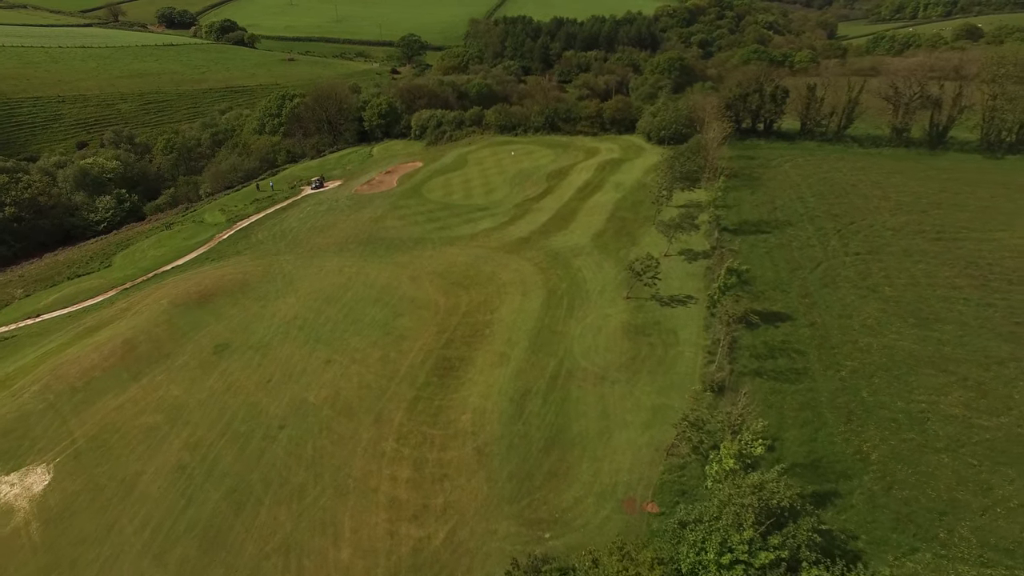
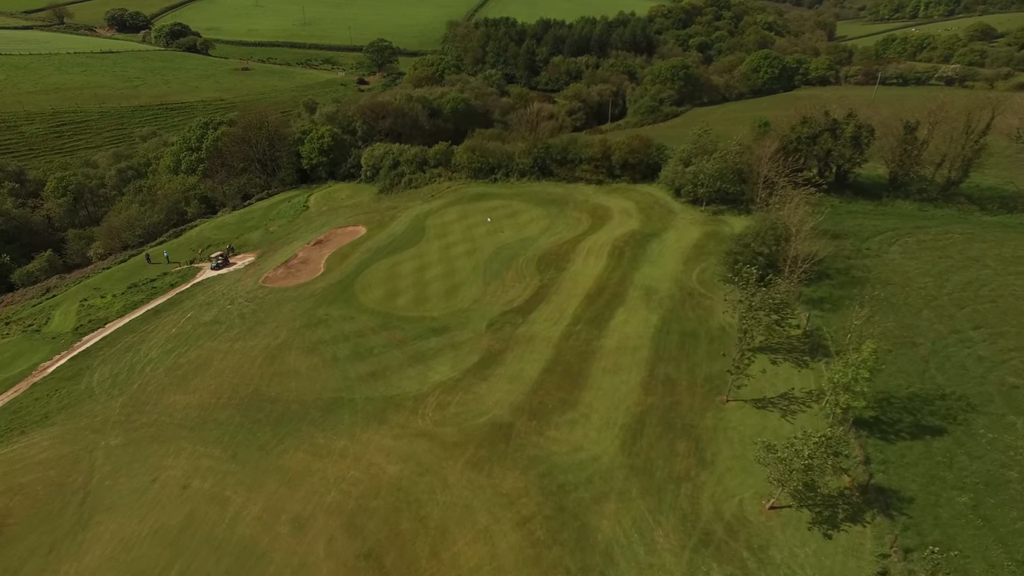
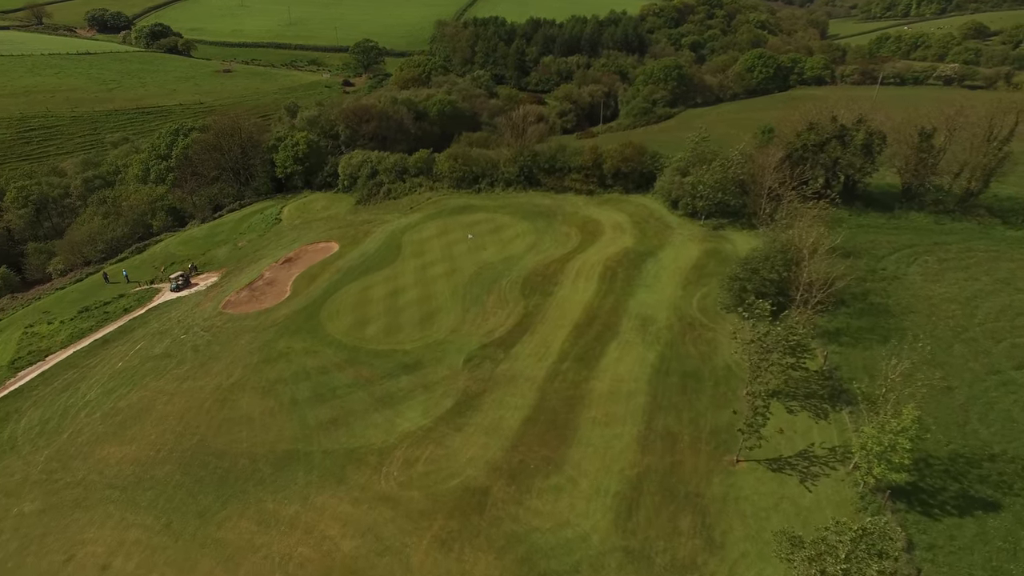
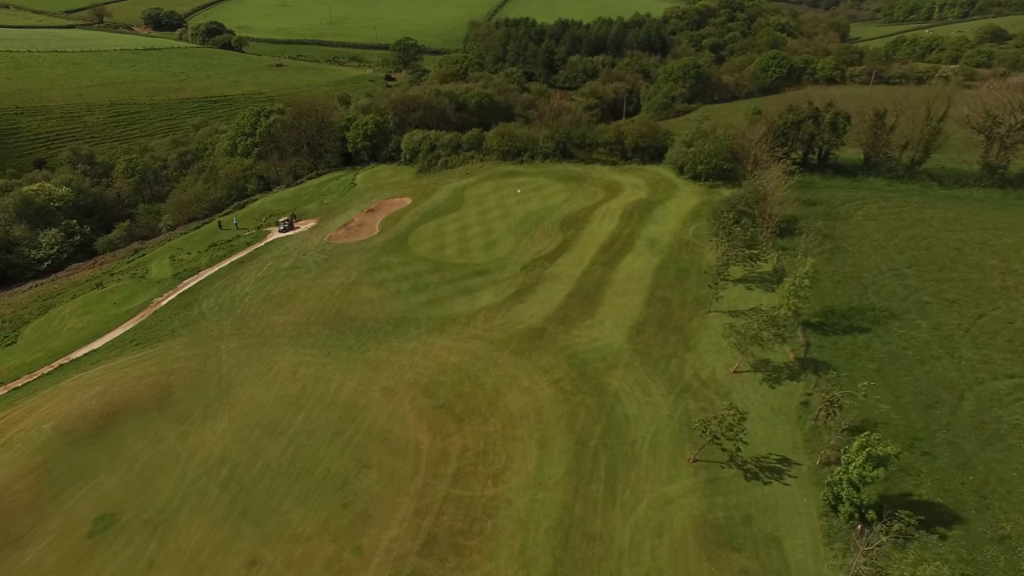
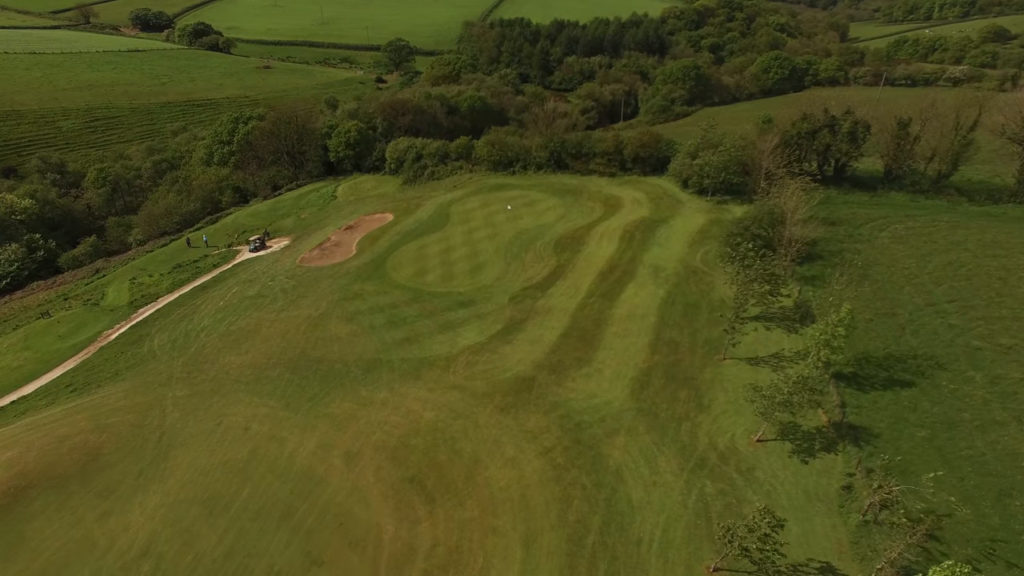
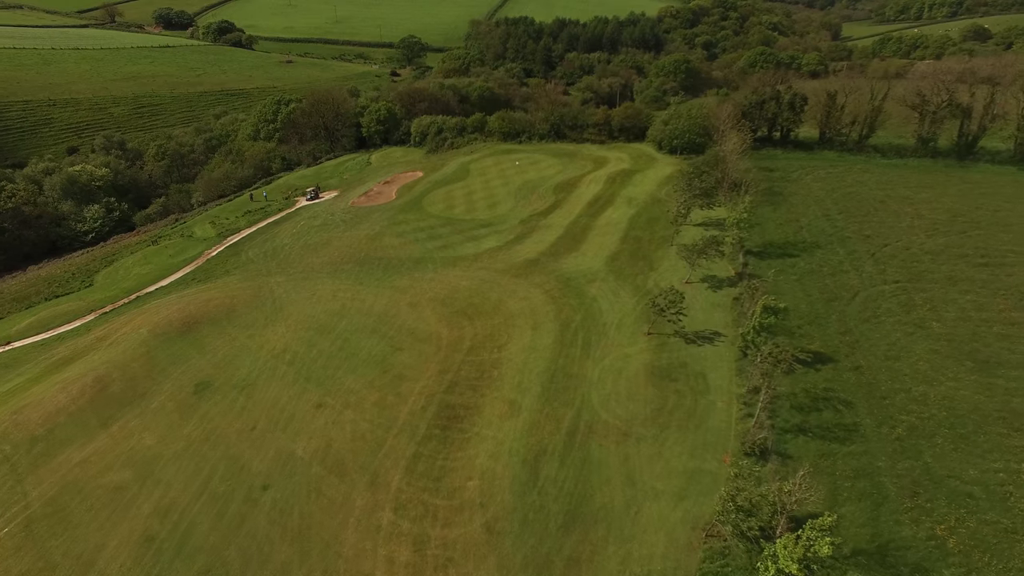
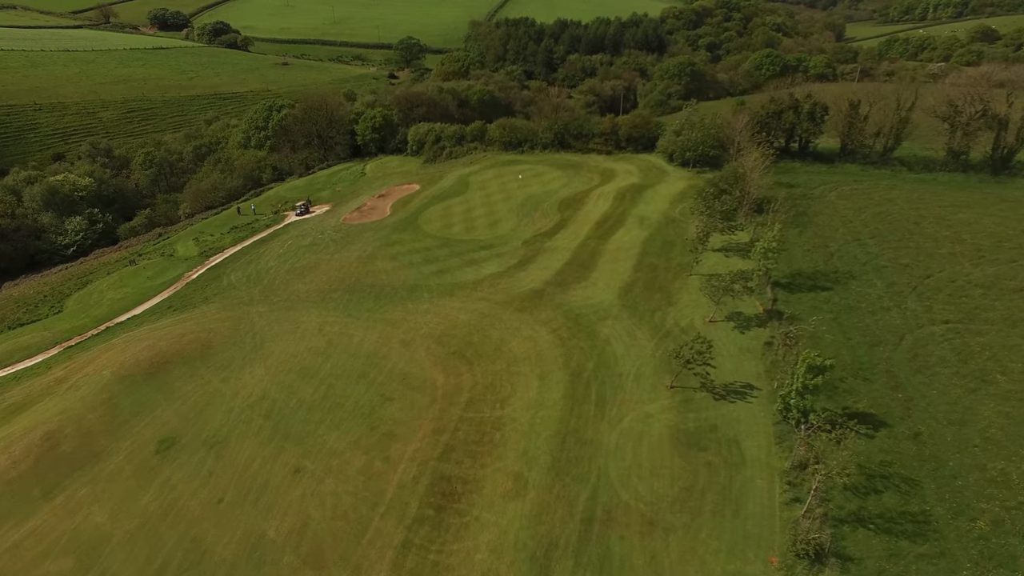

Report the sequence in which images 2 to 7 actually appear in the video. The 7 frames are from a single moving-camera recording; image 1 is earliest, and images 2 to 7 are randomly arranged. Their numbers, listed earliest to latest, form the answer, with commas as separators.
6, 7, 4, 5, 2, 3
